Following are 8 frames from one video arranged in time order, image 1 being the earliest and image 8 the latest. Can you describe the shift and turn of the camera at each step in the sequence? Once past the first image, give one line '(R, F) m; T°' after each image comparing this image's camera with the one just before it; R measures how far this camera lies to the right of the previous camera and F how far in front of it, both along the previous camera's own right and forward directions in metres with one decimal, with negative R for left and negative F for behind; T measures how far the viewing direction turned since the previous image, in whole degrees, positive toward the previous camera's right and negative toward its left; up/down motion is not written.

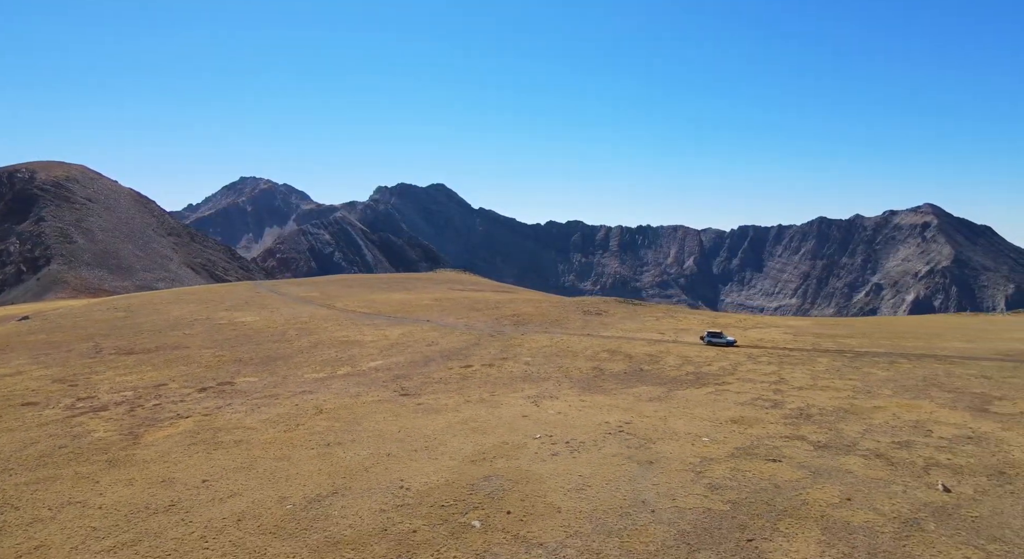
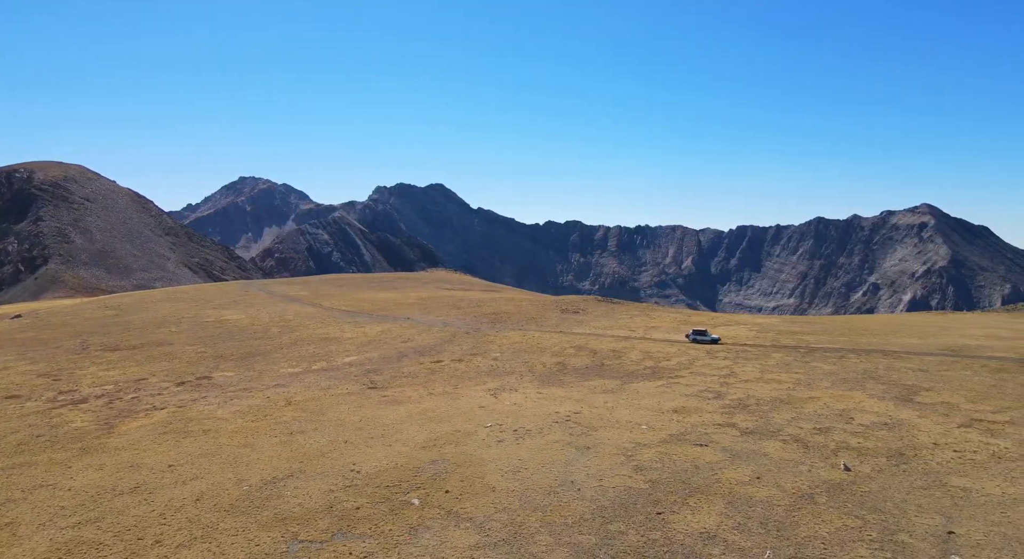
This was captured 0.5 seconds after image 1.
(+1.6, -1.4) m; 0°
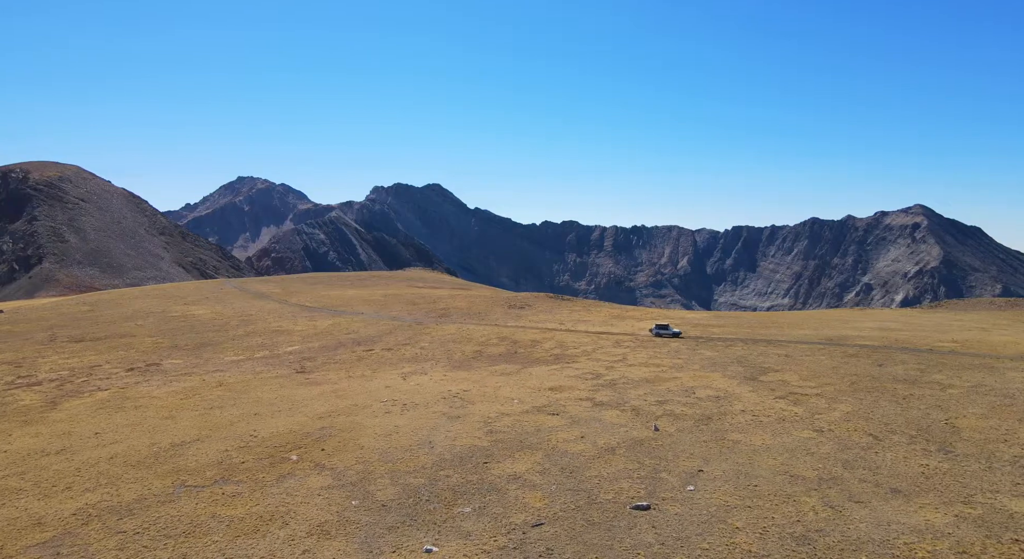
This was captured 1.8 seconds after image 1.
(+4.1, -3.4) m; +1°
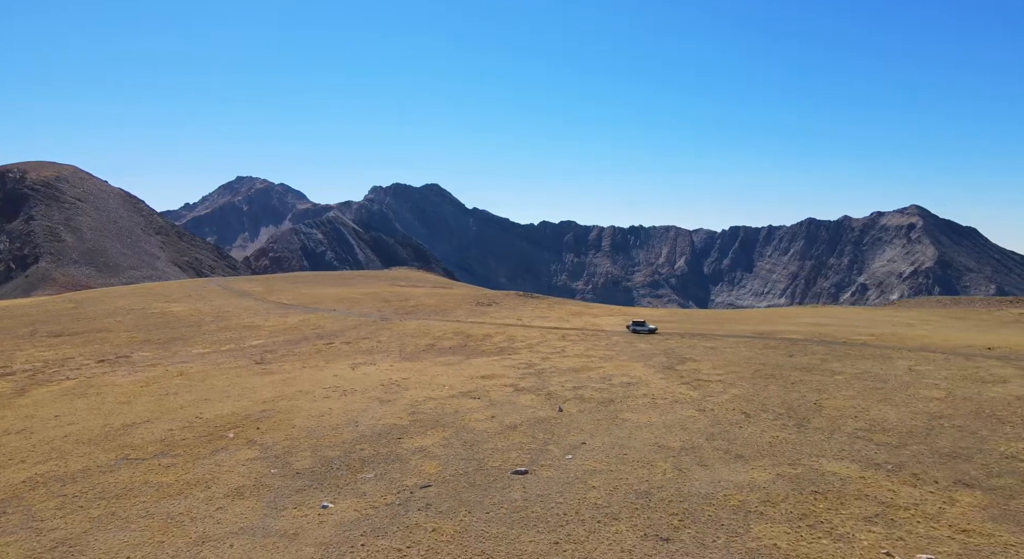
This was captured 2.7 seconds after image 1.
(+2.7, -2.2) m; 0°
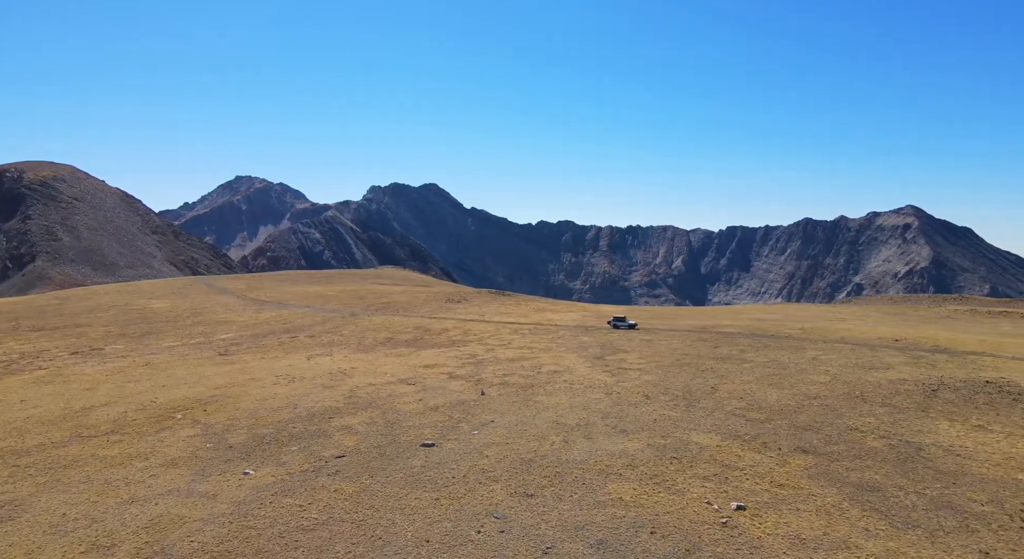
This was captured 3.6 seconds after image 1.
(+2.6, -2.1) m; 0°
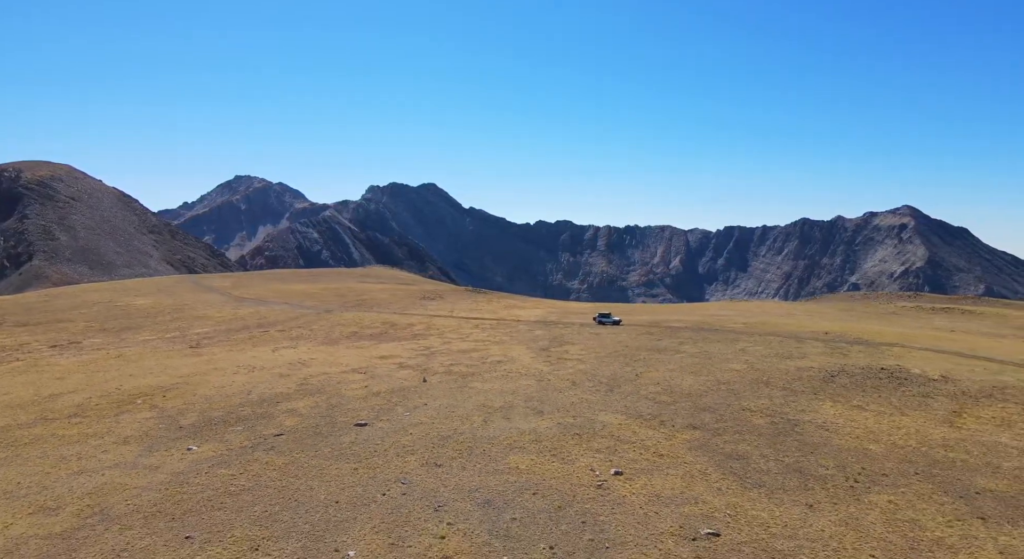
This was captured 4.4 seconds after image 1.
(+2.3, -1.8) m; 0°
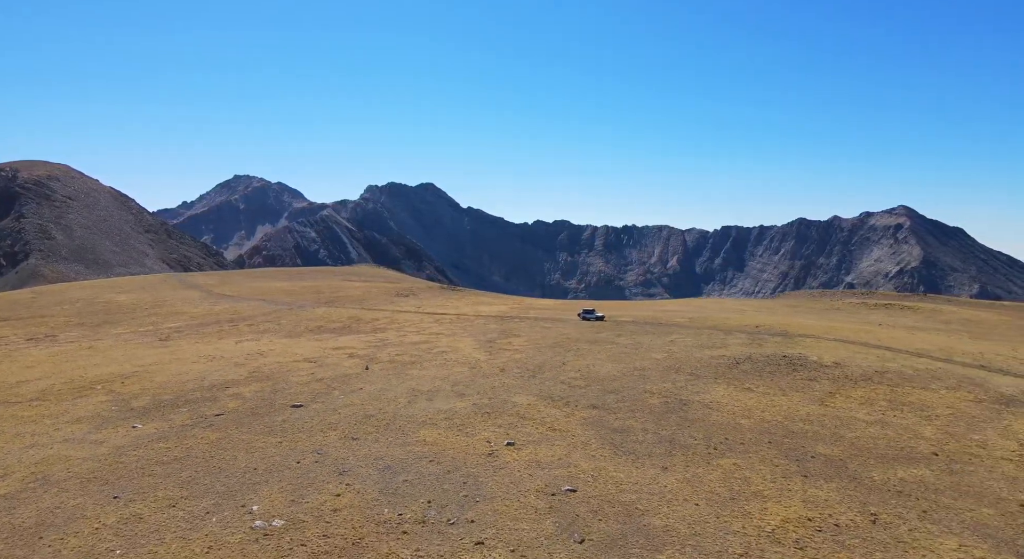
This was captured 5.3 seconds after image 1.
(+2.5, -1.9) m; 0°
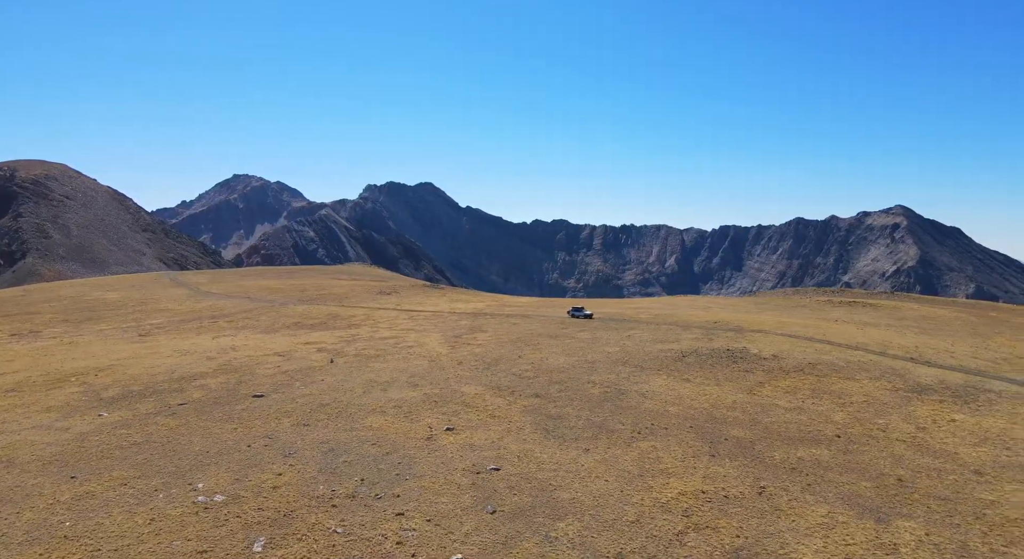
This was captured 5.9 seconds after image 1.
(+1.6, -1.1) m; 0°
